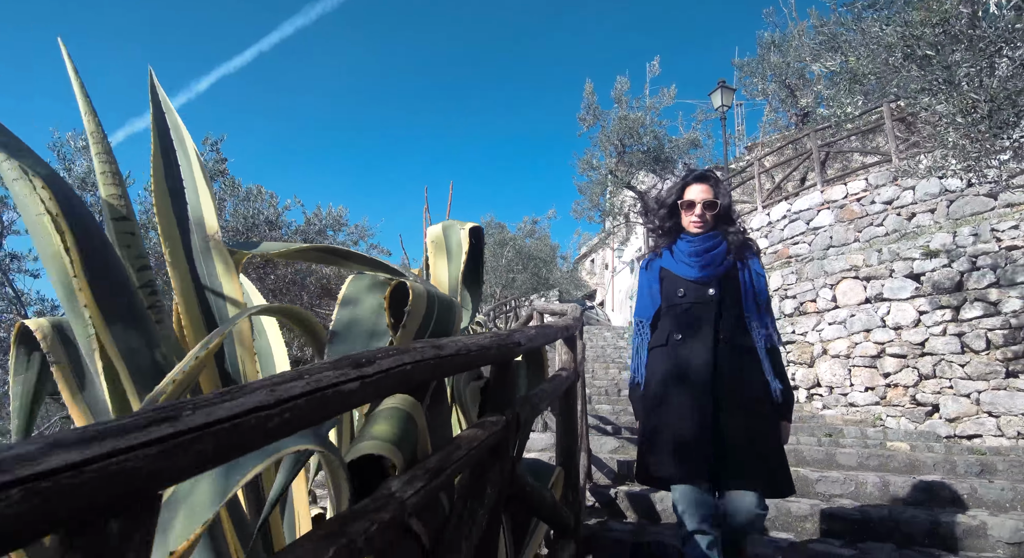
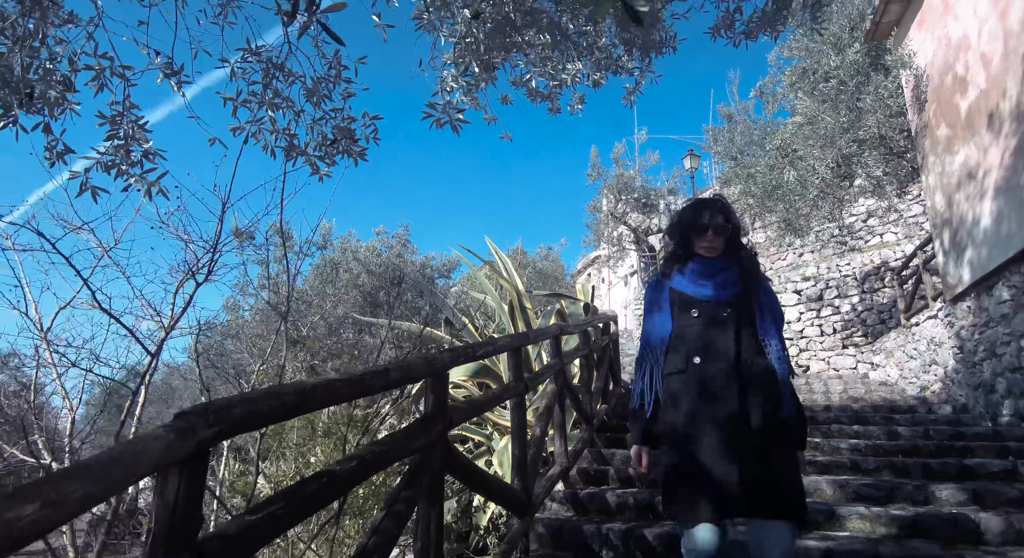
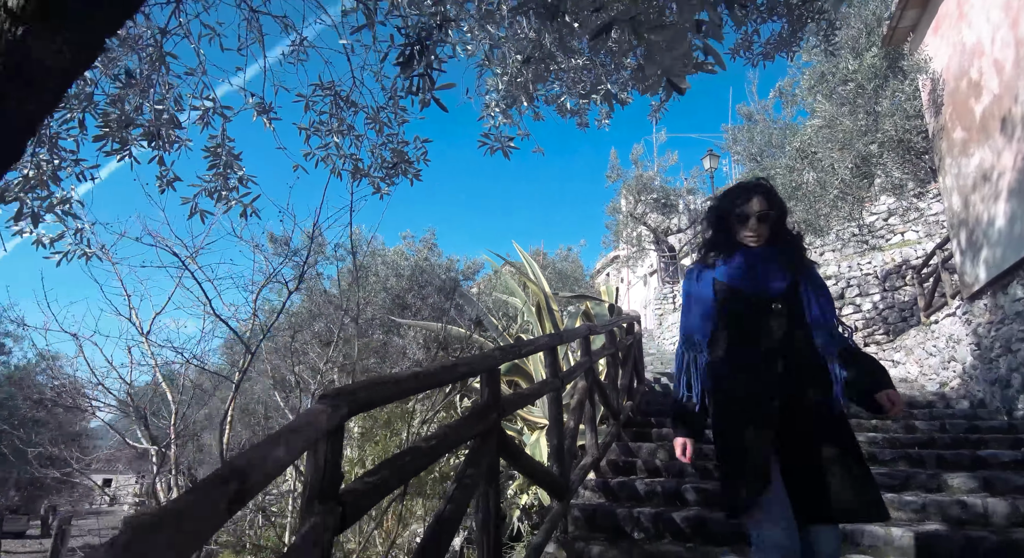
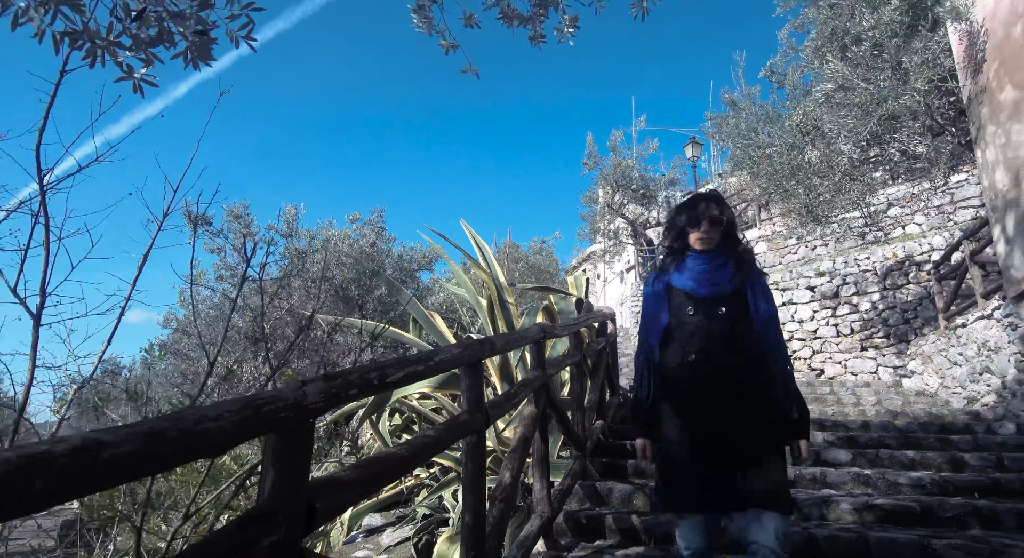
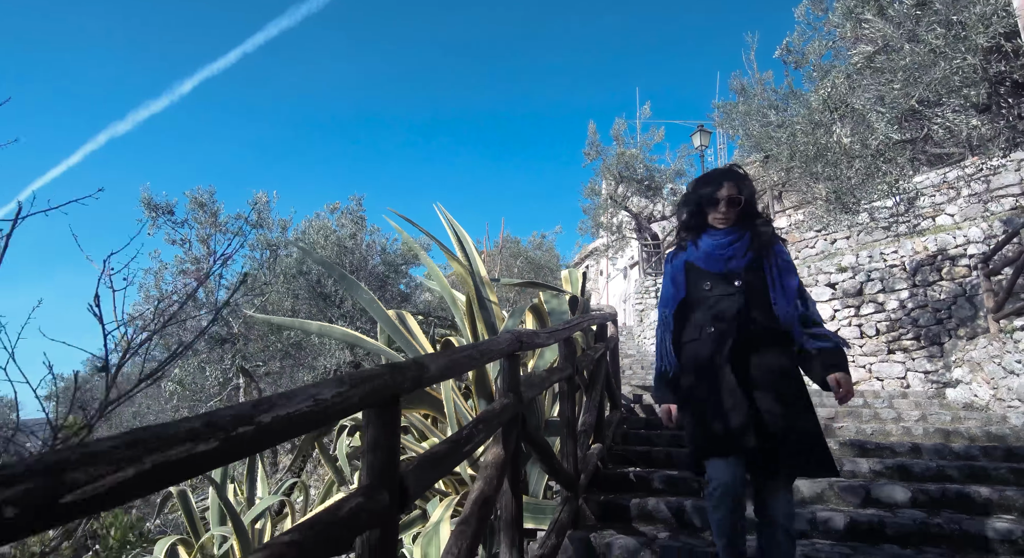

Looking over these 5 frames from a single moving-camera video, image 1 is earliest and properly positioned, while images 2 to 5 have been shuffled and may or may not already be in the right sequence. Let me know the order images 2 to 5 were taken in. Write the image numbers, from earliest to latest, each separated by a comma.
5, 4, 2, 3
